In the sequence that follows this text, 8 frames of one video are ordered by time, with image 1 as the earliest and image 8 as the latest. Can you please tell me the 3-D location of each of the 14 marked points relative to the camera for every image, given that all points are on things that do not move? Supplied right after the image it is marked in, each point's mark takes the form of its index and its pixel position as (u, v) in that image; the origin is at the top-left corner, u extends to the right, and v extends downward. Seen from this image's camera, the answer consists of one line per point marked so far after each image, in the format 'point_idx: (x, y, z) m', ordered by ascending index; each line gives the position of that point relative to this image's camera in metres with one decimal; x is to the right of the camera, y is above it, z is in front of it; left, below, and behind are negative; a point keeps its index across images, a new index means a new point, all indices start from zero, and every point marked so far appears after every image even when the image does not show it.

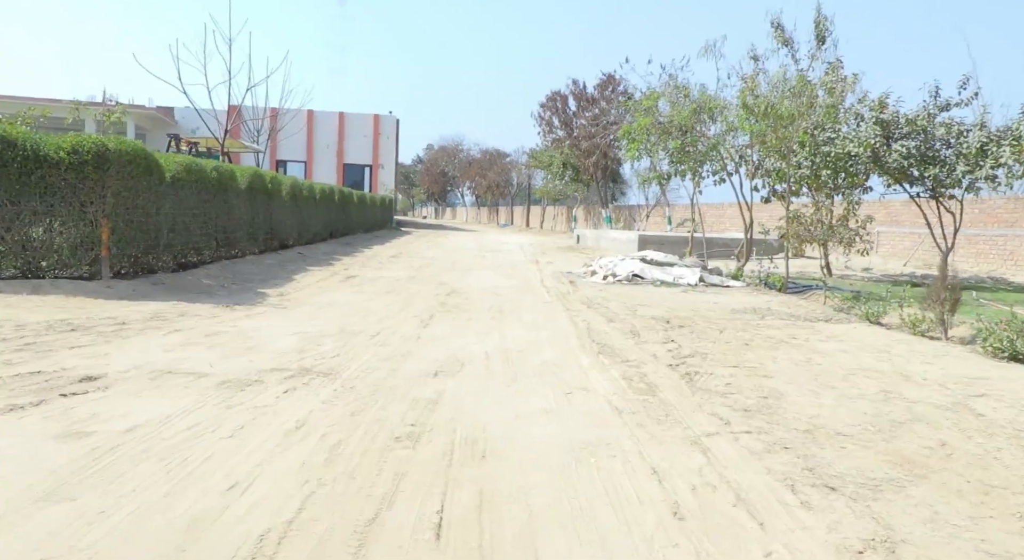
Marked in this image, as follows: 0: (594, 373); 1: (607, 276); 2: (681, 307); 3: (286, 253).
0: (+0.7, -0.8, +6.3) m
1: (+2.0, +0.1, +15.0) m
2: (+2.6, -0.4, +11.3) m
3: (-5.7, +0.7, +18.3) m
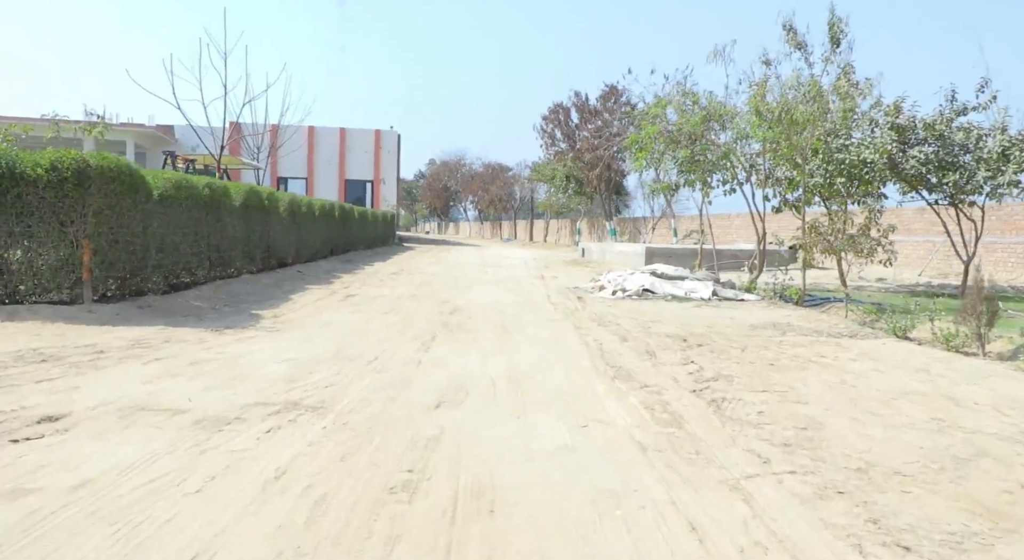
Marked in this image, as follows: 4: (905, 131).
0: (+0.8, -1.0, +5.8) m
1: (+2.1, -0.2, +14.5) m
2: (+2.7, -0.7, +10.7) m
3: (-5.6, +0.2, +17.8) m
4: (+8.1, +3.1, +14.9) m
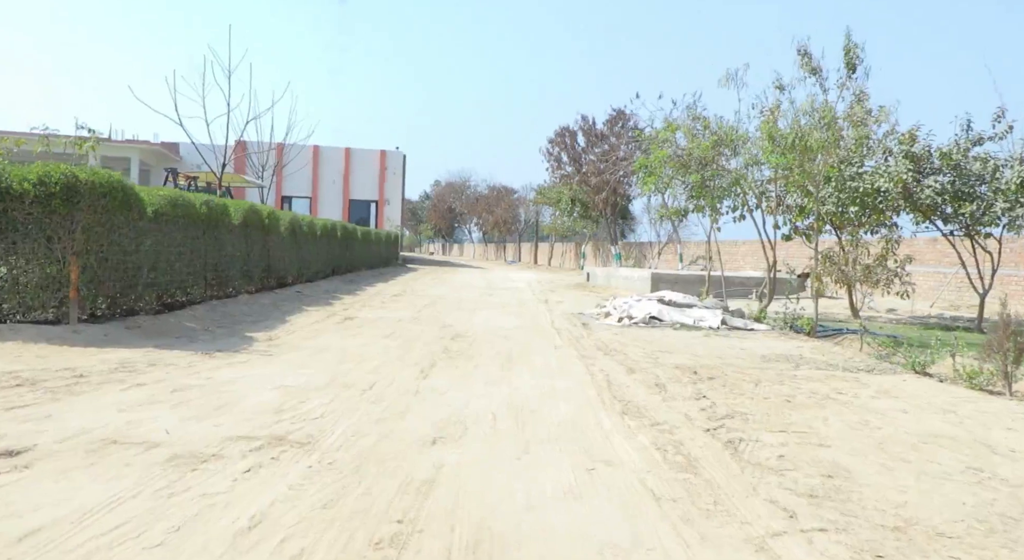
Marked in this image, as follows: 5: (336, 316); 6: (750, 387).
0: (+0.8, -1.2, +5.4) m
1: (+2.2, -0.7, +14.1) m
2: (+2.8, -1.1, +10.3) m
3: (-5.5, -0.3, +17.5) m
4: (+8.2, +2.4, +14.6) m
5: (-3.3, -0.7, +13.6) m
6: (+2.6, -1.2, +7.8) m
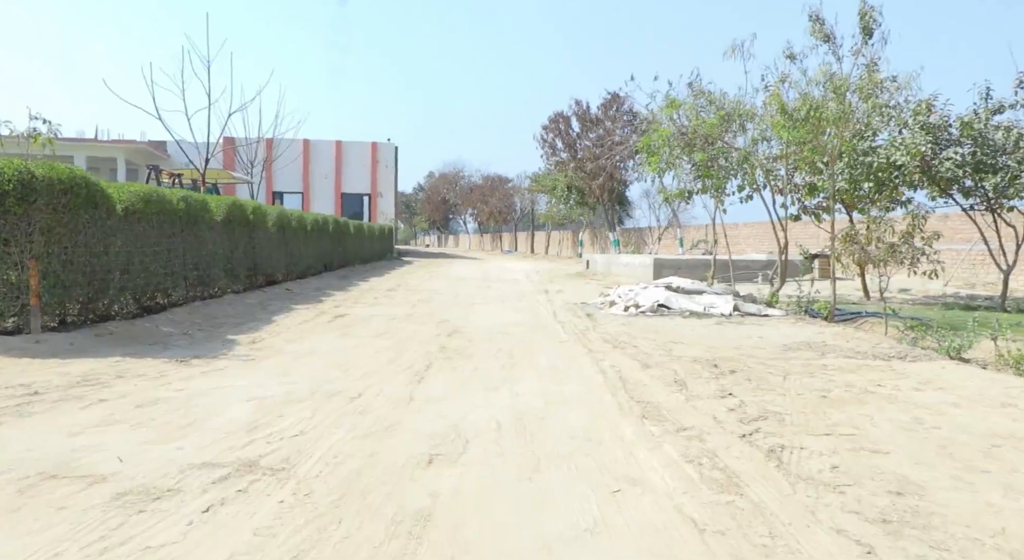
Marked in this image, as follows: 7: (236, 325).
0: (+0.9, -1.1, +4.7) m
1: (+2.2, -0.5, +13.4) m
2: (+2.8, -0.9, +9.6) m
3: (-5.6, -0.2, +16.7) m
4: (+8.1, +2.9, +13.9) m
5: (-3.3, -0.6, +12.8) m
6: (+2.6, -1.0, +7.1) m
7: (-4.2, -0.7, +10.8) m
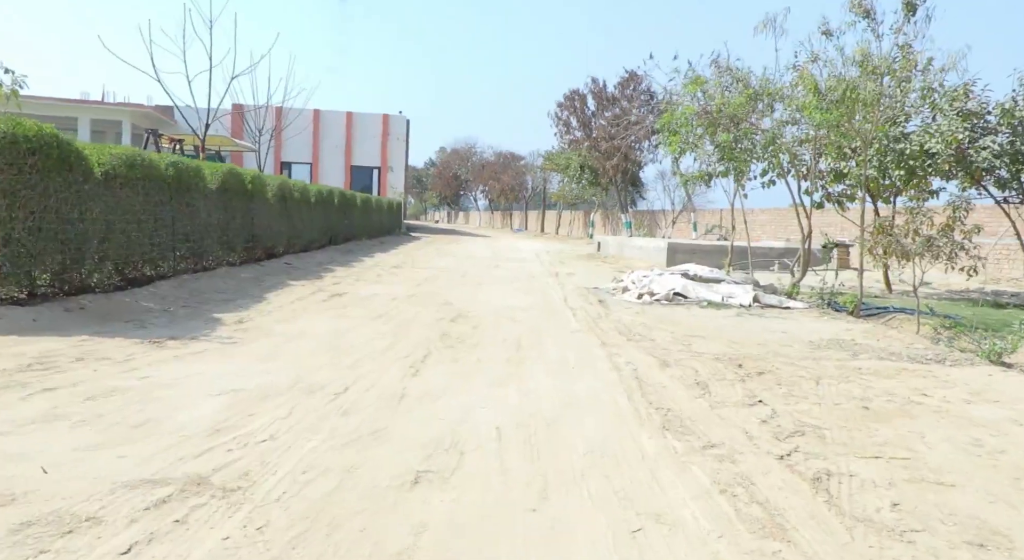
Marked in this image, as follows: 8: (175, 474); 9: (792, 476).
0: (+0.9, -1.1, +4.0) m
1: (+2.3, -0.2, +12.7) m
2: (+2.9, -0.7, +8.9) m
3: (-5.4, +0.4, +16.1) m
4: (+8.4, +2.9, +13.0) m
5: (-3.2, -0.2, +12.2) m
6: (+2.6, -0.9, +6.4) m
7: (-4.1, -0.3, +10.2) m
8: (-1.7, -1.0, +3.6) m
9: (+1.5, -1.1, +4.0) m
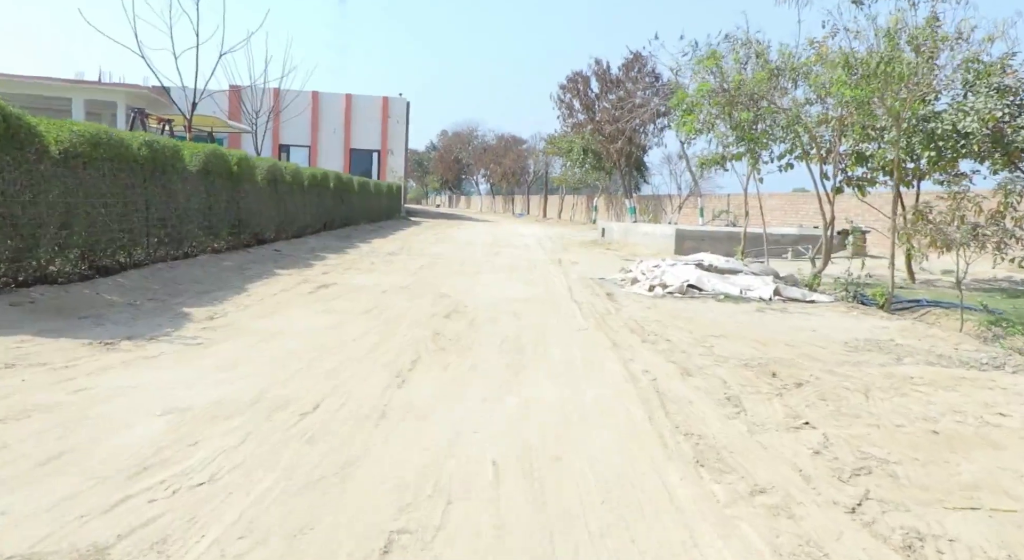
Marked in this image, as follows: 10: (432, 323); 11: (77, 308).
0: (+0.9, -1.1, +3.1) m
1: (+2.3, -0.1, +11.8) m
2: (+2.9, -0.7, +8.0) m
3: (-5.3, +0.6, +15.2) m
4: (+8.4, +3.1, +12.0) m
5: (-3.2, 0.0, +11.3) m
6: (+2.6, -0.9, +5.5) m
7: (-4.0, -0.2, +9.3) m
8: (-1.7, -1.0, +2.8) m
9: (+1.5, -1.1, +3.1) m
10: (-0.9, -0.5, +8.3) m
11: (-4.5, -0.3, +7.5) m
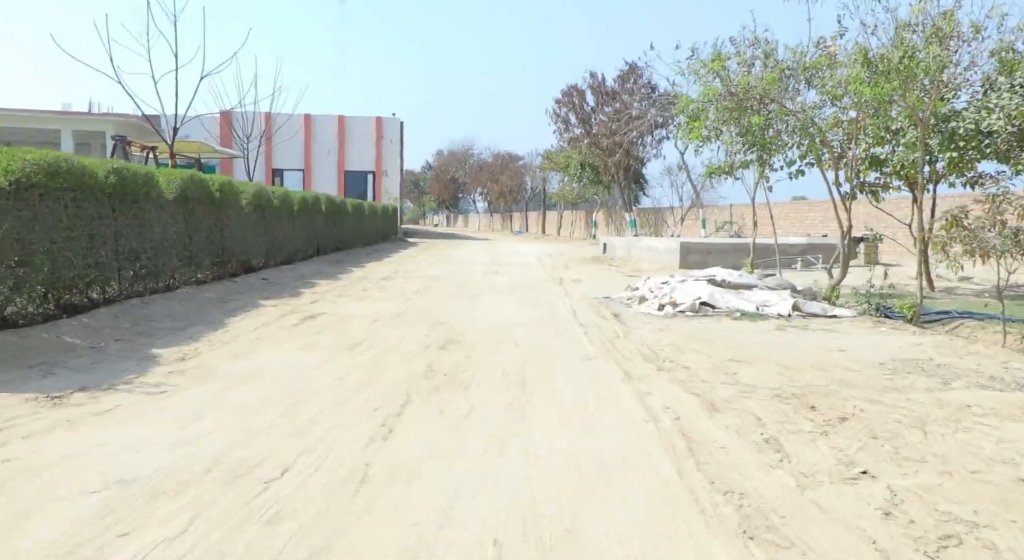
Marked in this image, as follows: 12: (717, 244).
0: (+0.9, -1.2, +2.4) m
1: (+2.3, -0.4, +11.0) m
2: (+2.9, -0.8, +7.3) m
3: (-5.3, 0.0, +14.5) m
4: (+8.3, +3.0, +11.4) m
5: (-3.2, -0.5, +10.6) m
6: (+2.7, -1.0, +4.7) m
7: (-4.0, -0.6, +8.6) m
8: (-1.7, -1.2, +2.0) m
9: (+1.6, -1.2, +2.3) m
10: (-0.9, -0.8, +7.5) m
11: (-4.5, -0.7, +6.7) m
12: (+5.5, +1.0, +19.5) m
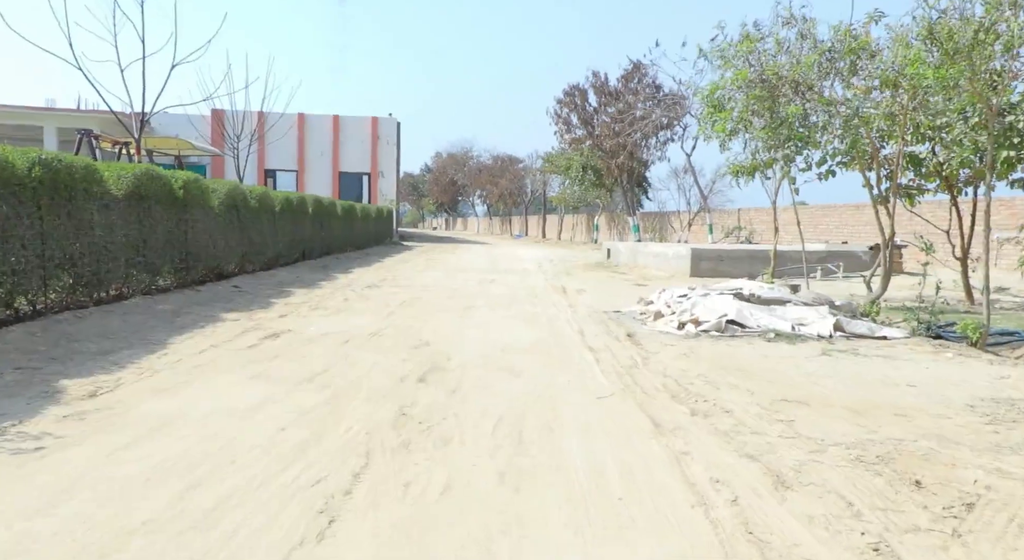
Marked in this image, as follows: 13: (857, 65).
0: (+0.9, -1.4, +0.9) m
1: (+2.3, -0.6, +9.5) m
2: (+2.9, -1.0, +5.8) m
3: (-5.4, -0.1, +13.0) m
4: (+8.3, +2.7, +9.9) m
5: (-3.2, -0.6, +9.1) m
6: (+2.6, -1.2, +3.2) m
7: (-4.1, -0.7, +7.1) m
8: (-1.7, -1.3, +0.5) m
9: (+1.5, -1.4, +0.8) m
10: (-0.9, -0.9, +6.0) m
11: (-4.5, -0.8, +5.2) m
12: (+5.5, +0.7, +18.0) m
13: (+4.9, +3.1, +10.7) m
